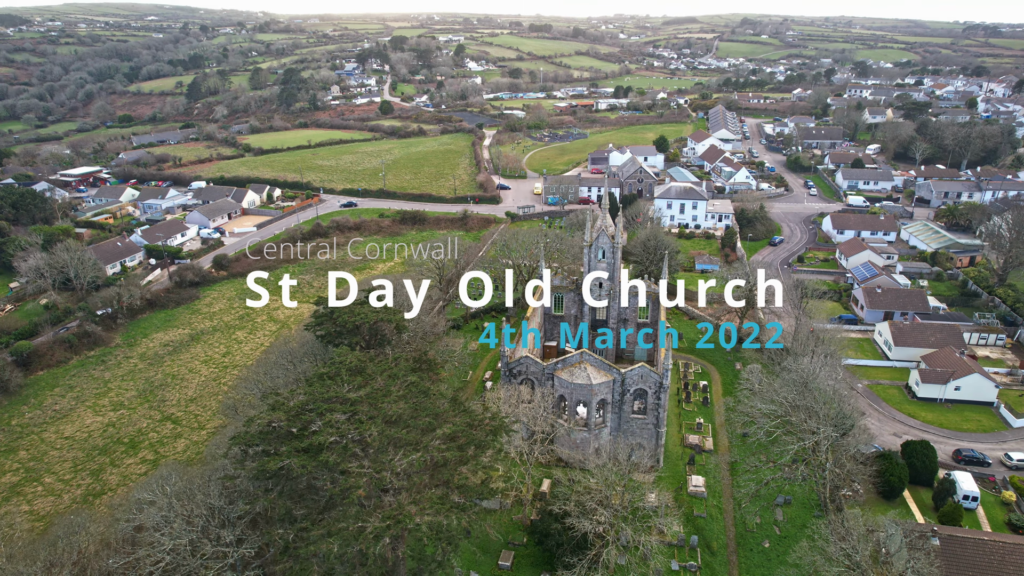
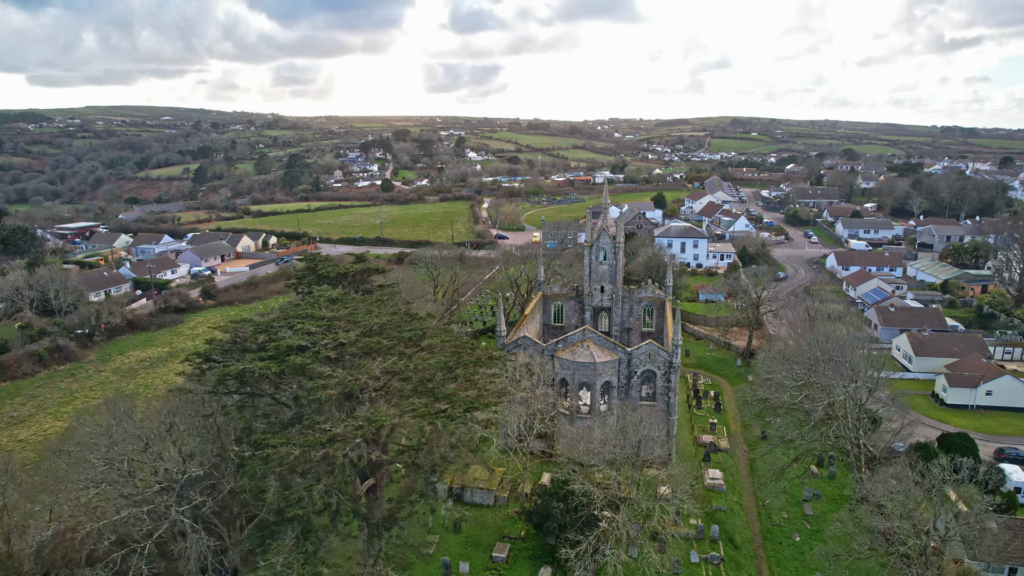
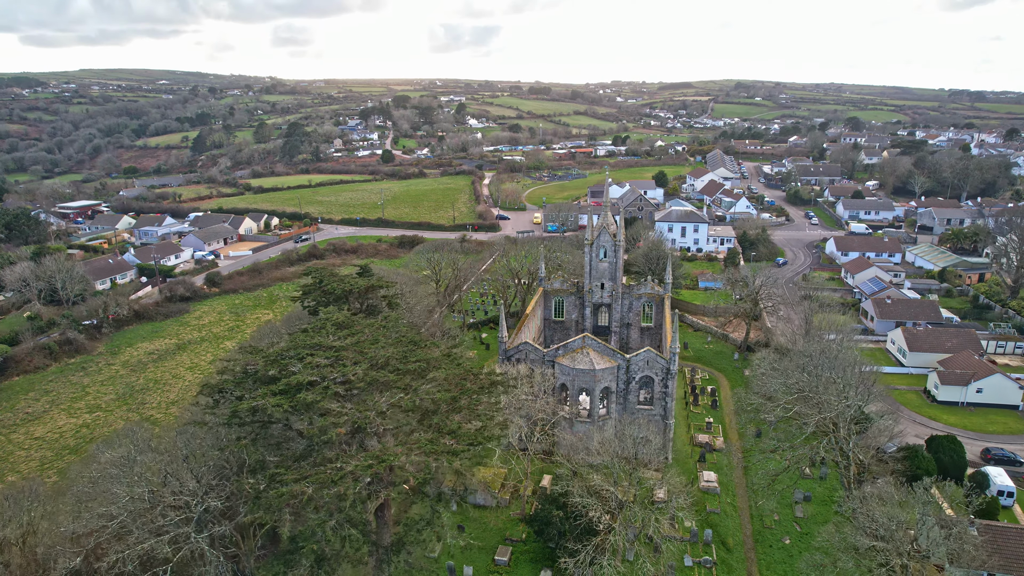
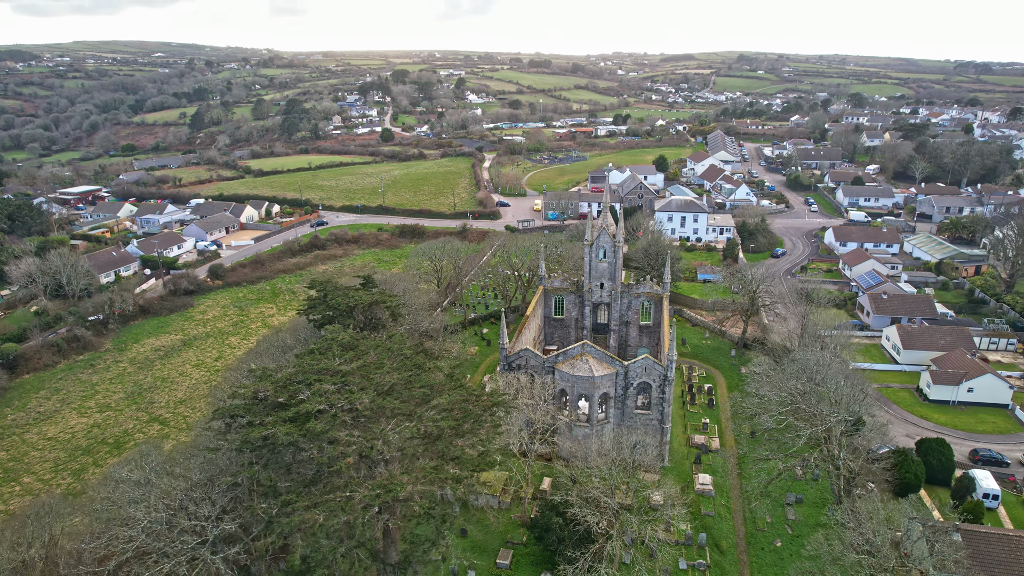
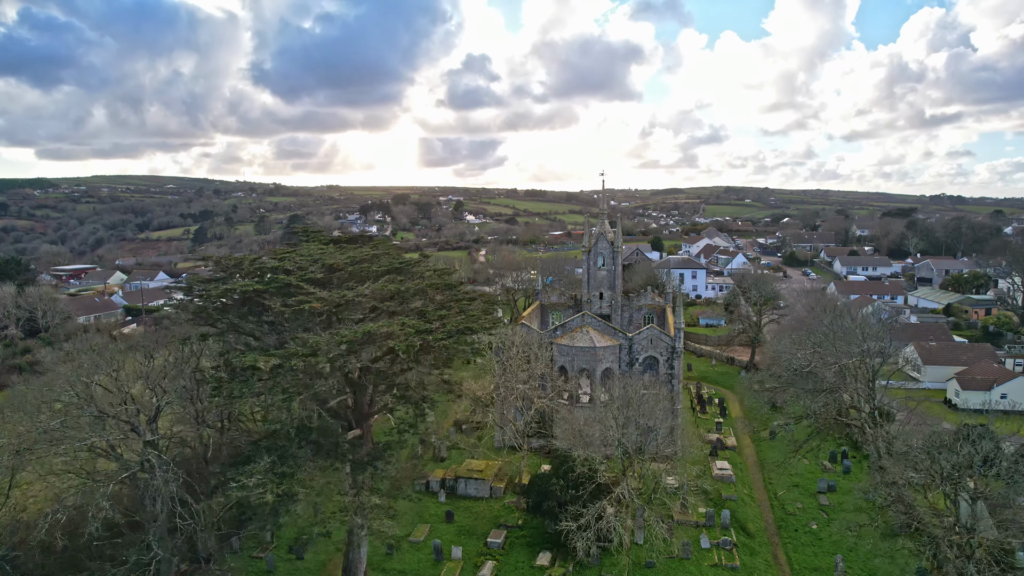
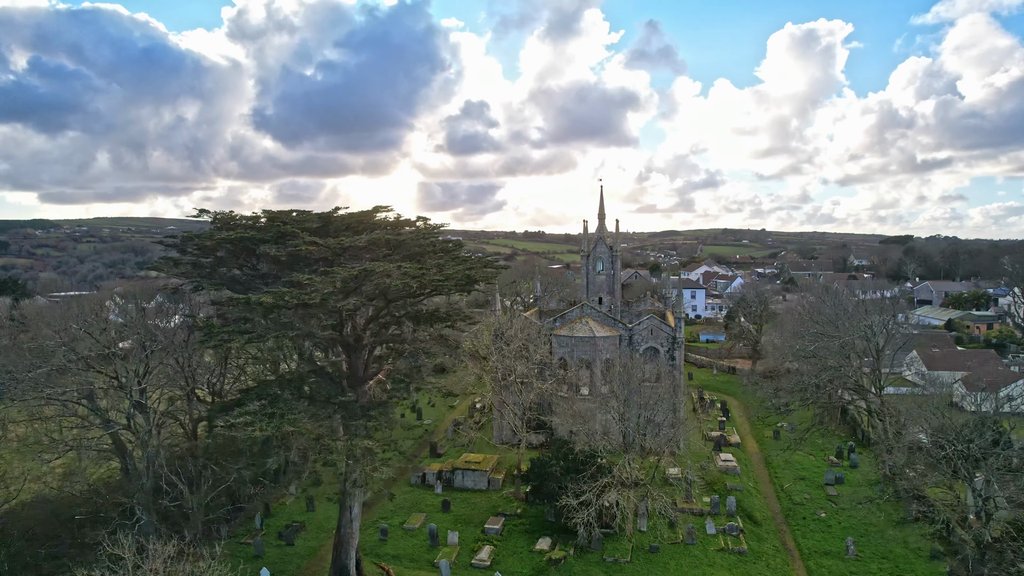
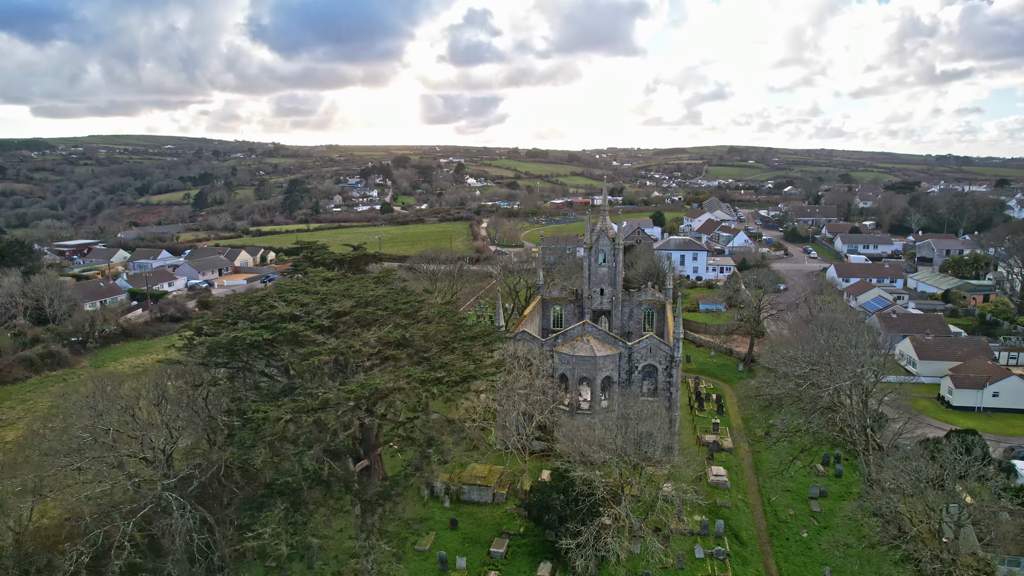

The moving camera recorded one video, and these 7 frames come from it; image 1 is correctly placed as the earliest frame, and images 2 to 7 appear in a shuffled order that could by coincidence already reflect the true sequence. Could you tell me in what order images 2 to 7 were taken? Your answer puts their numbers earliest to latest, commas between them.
4, 3, 2, 7, 5, 6
